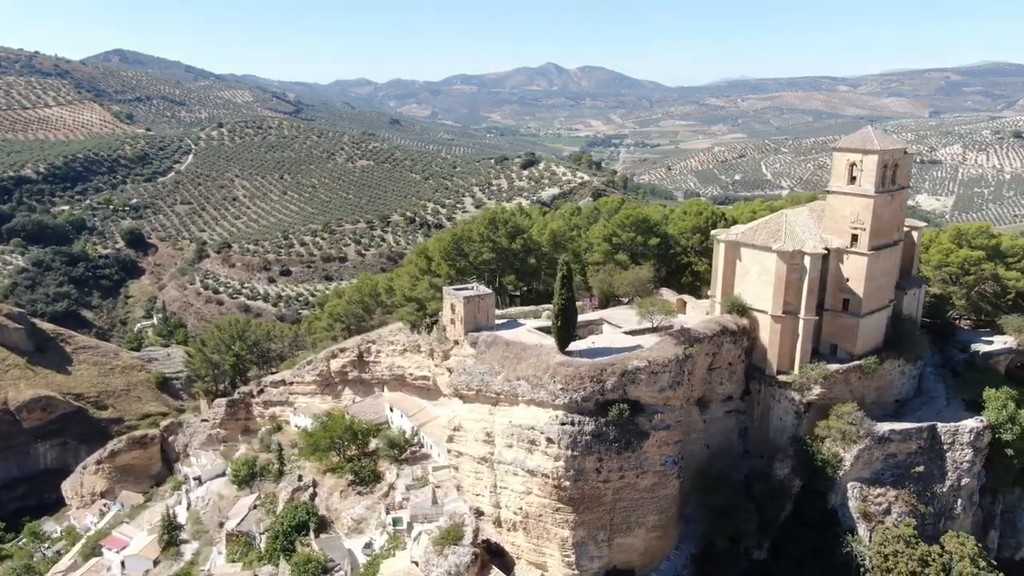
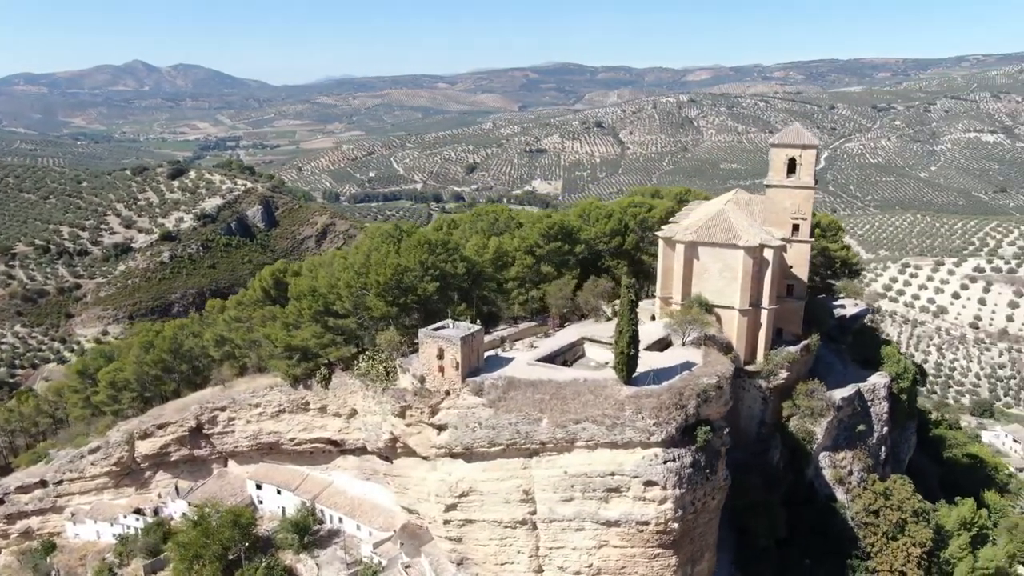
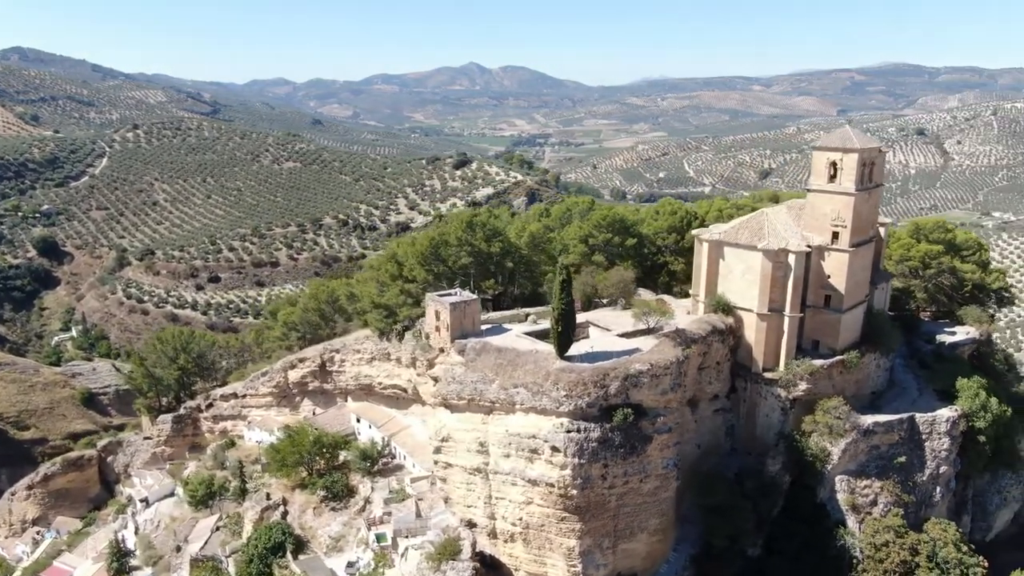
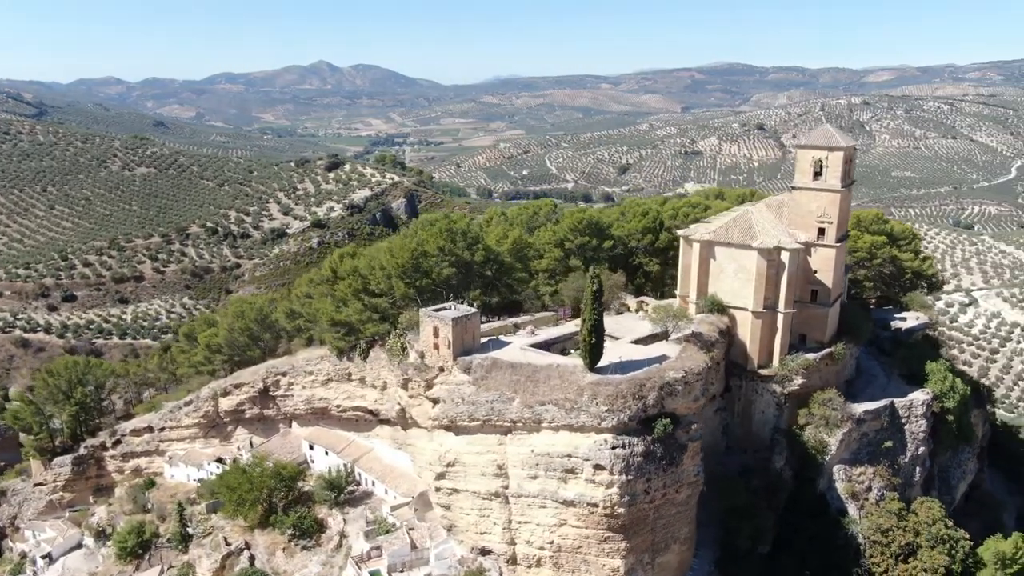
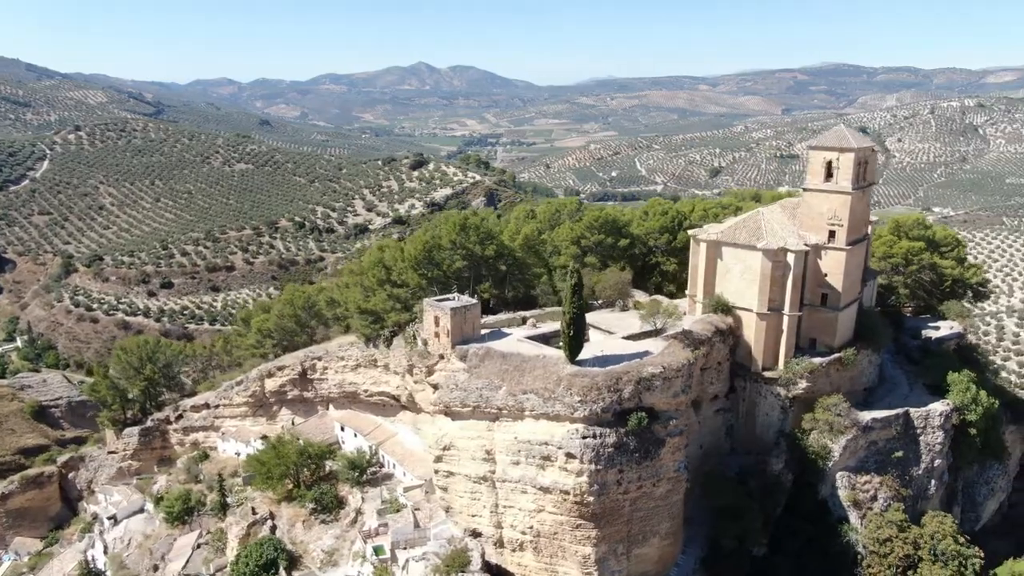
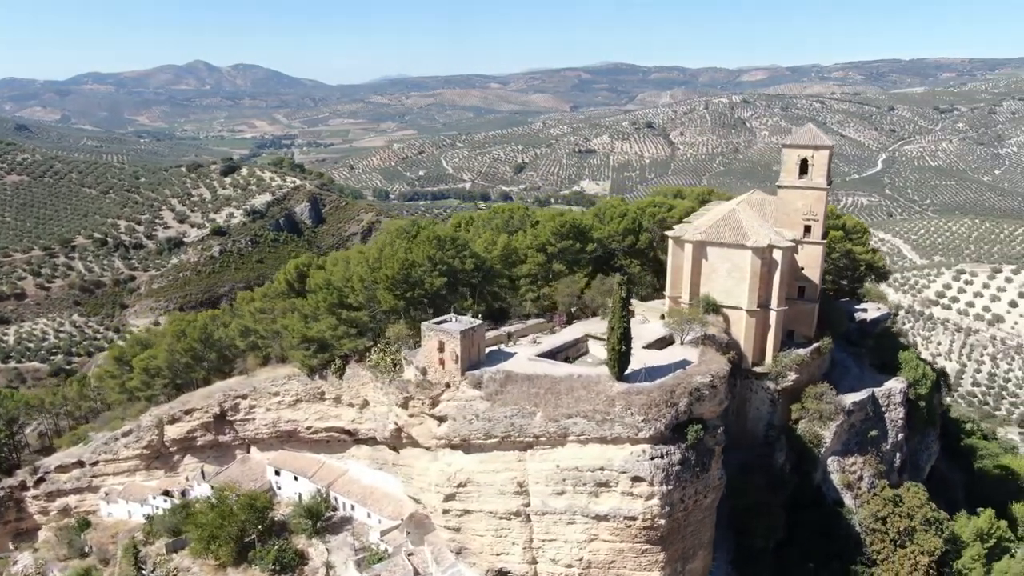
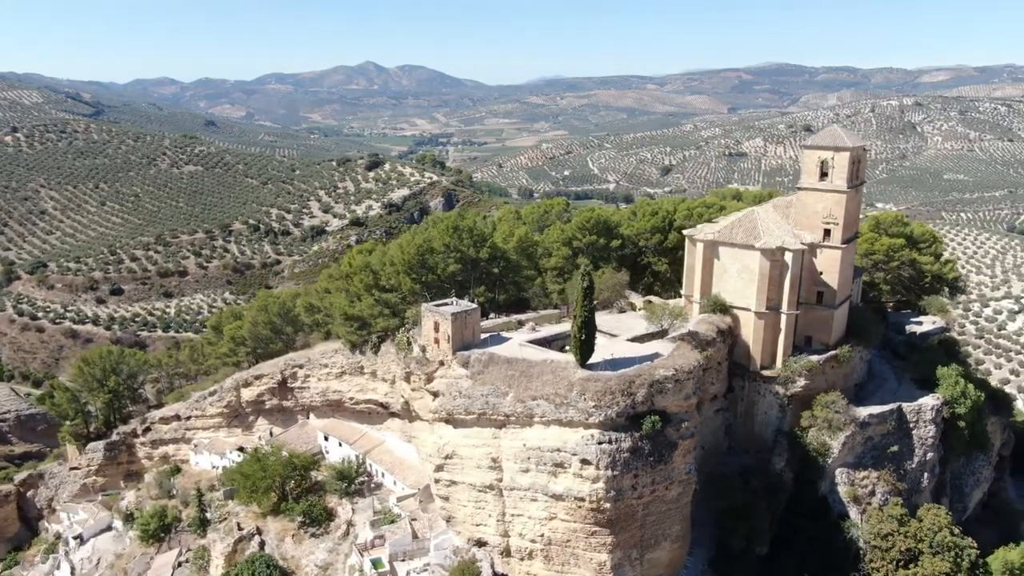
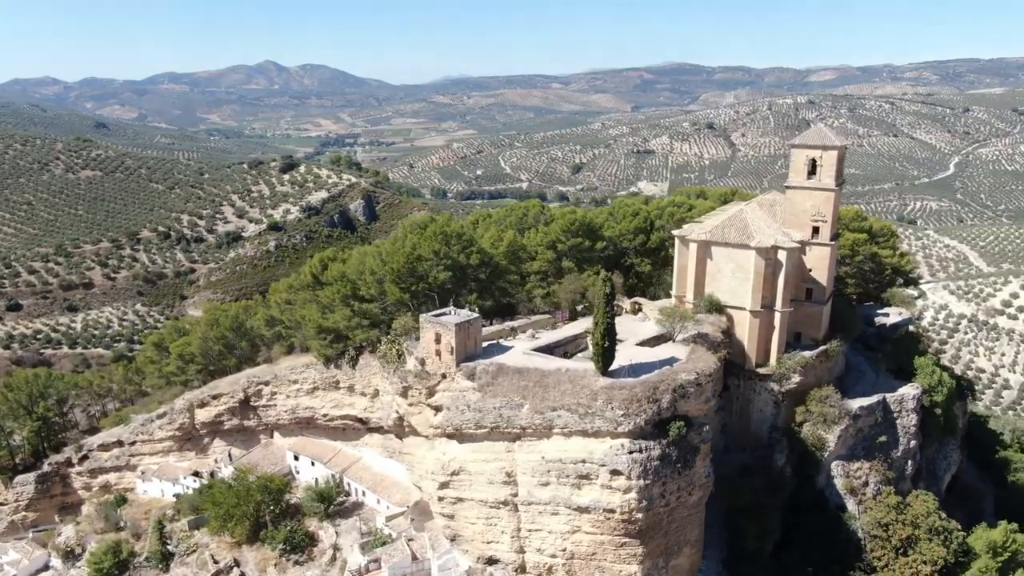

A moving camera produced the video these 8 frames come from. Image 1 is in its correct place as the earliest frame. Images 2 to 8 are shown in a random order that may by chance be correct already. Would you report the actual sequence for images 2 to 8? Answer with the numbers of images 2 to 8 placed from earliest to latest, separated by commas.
3, 5, 7, 4, 8, 6, 2
